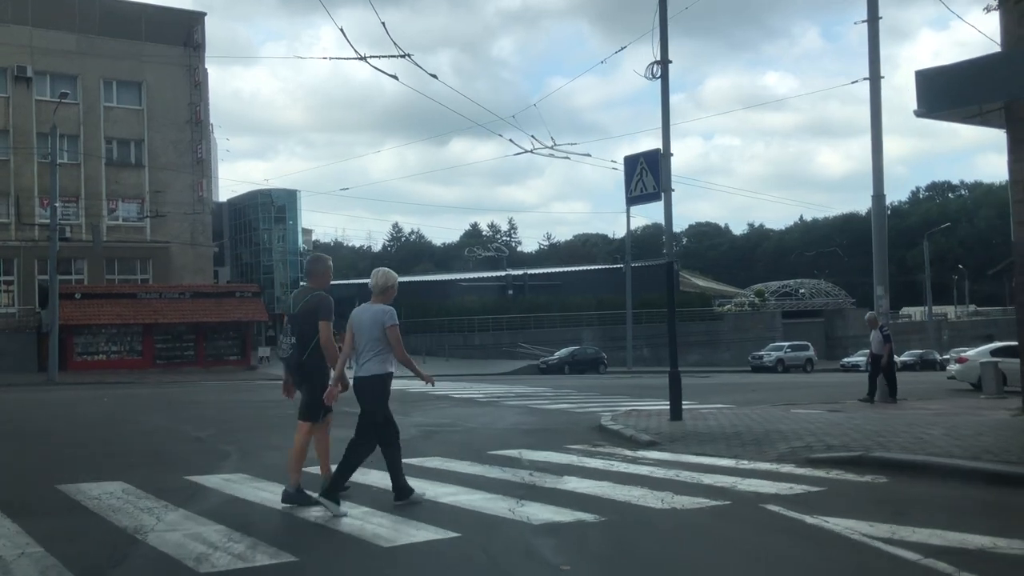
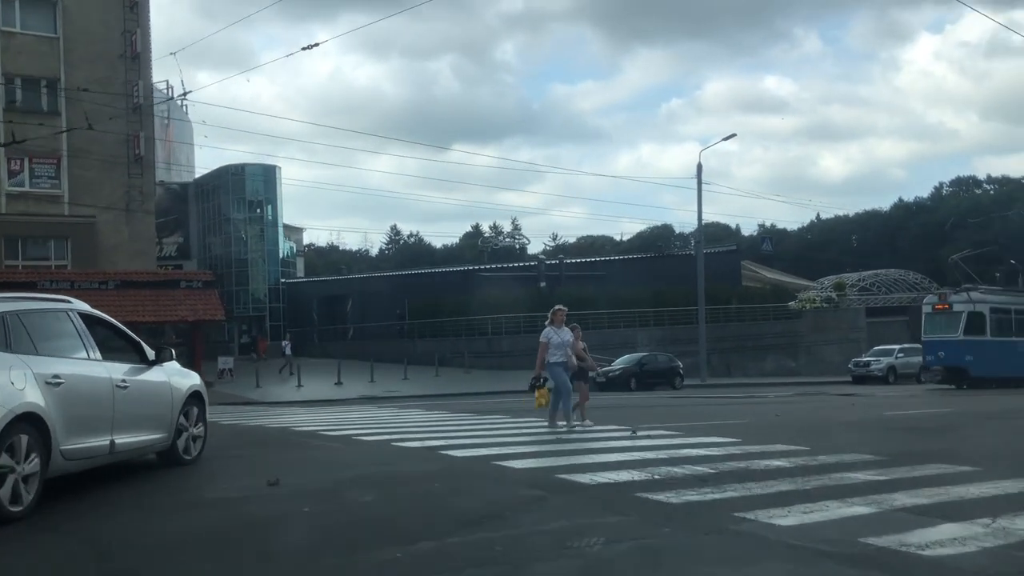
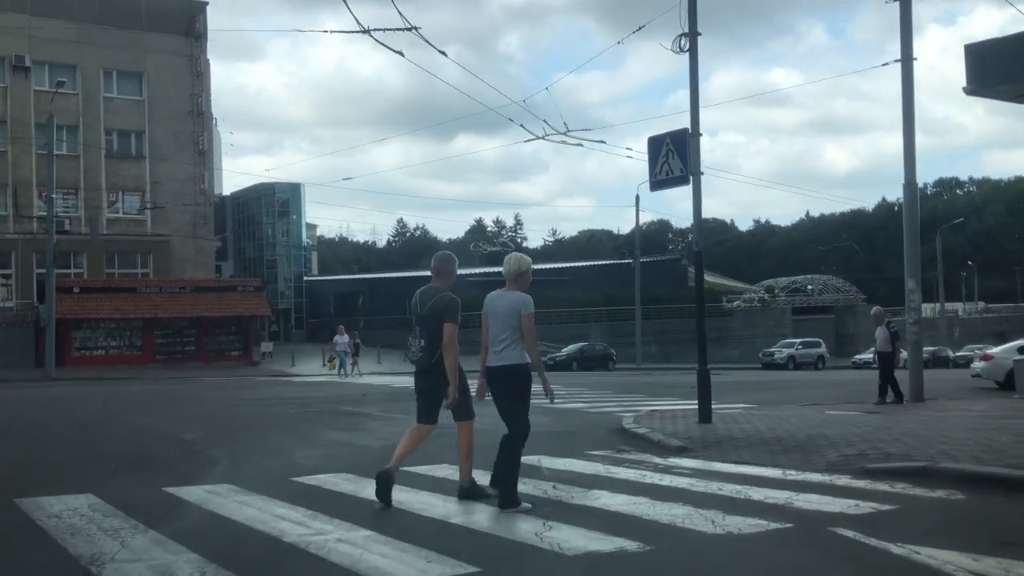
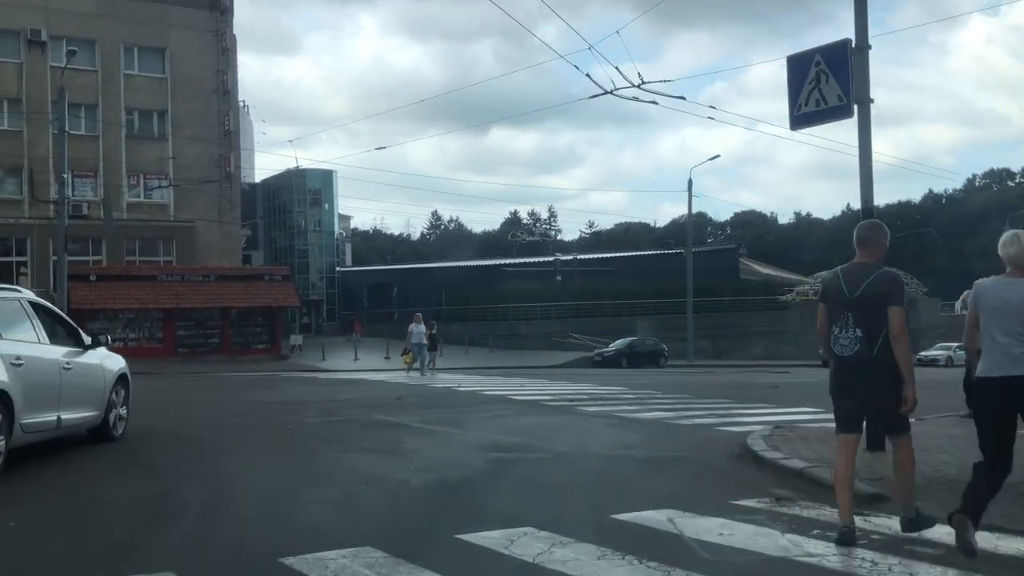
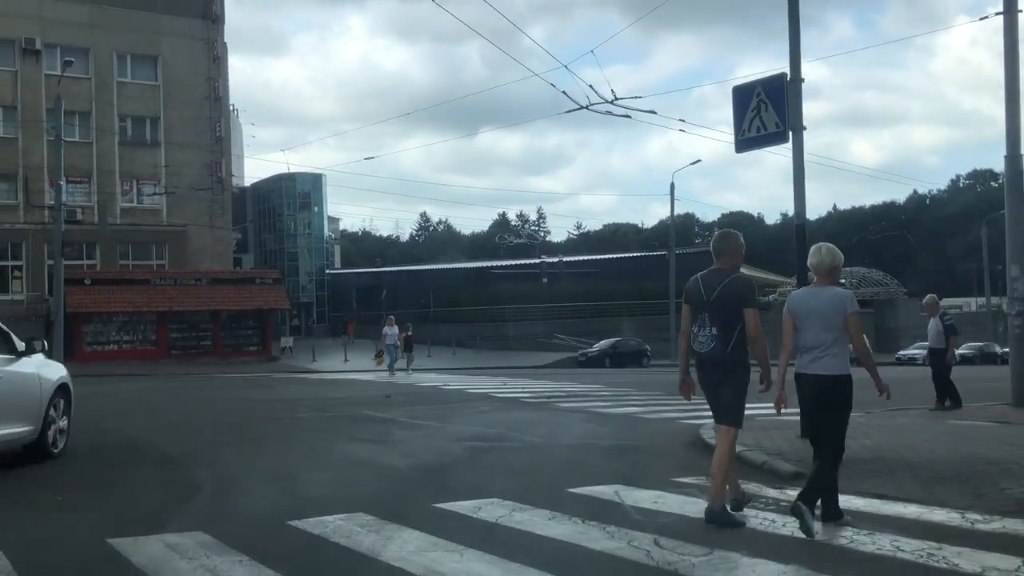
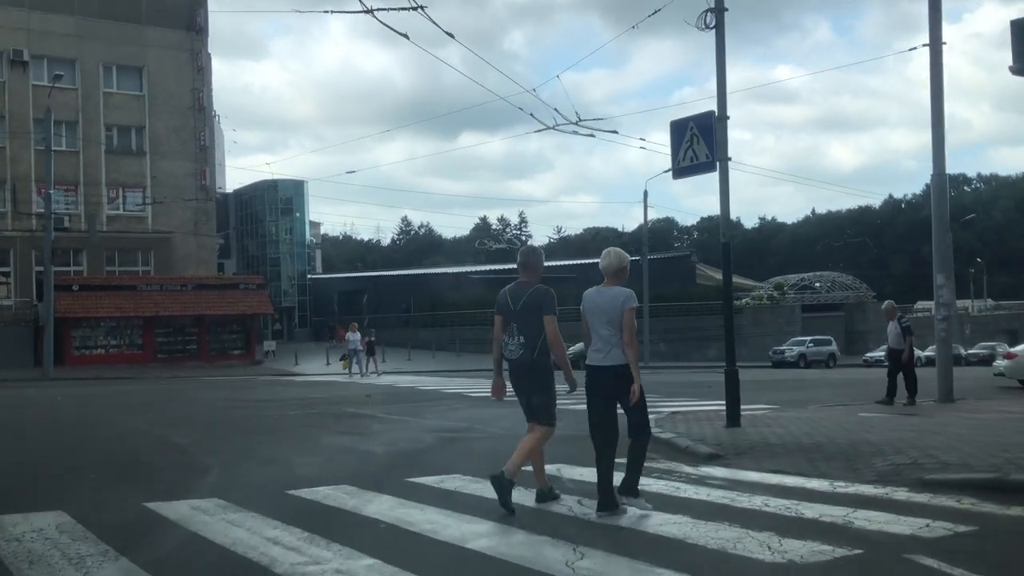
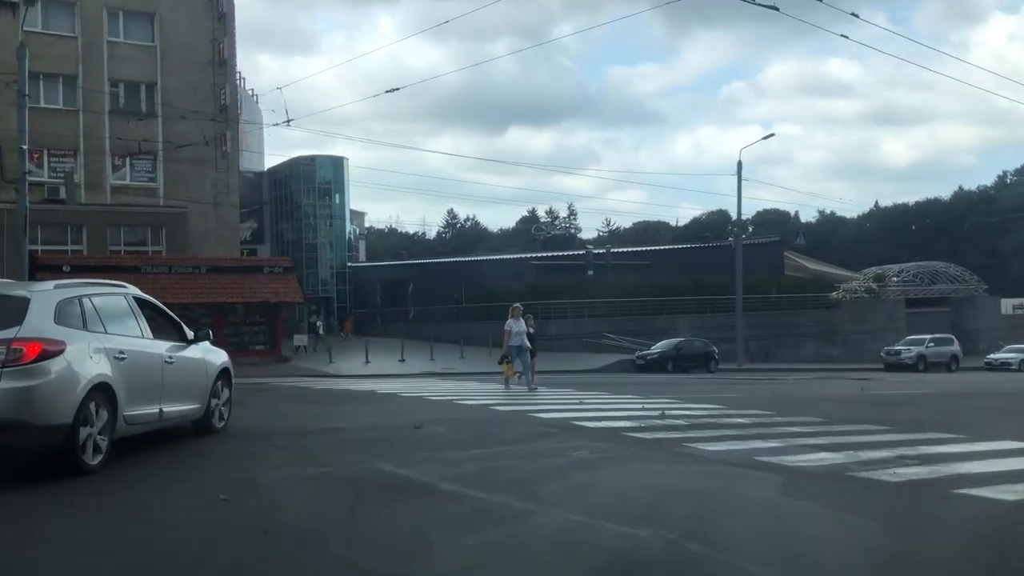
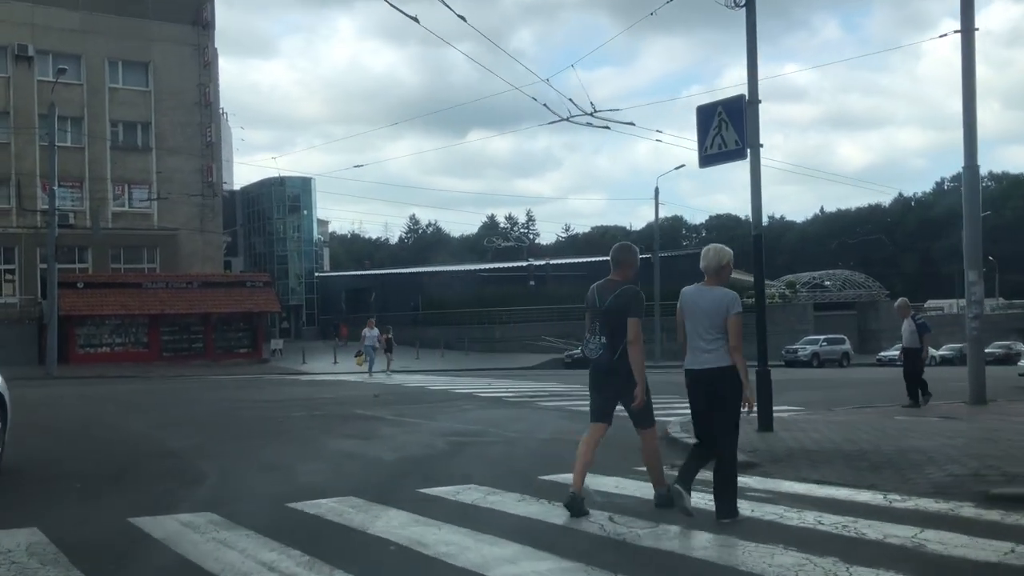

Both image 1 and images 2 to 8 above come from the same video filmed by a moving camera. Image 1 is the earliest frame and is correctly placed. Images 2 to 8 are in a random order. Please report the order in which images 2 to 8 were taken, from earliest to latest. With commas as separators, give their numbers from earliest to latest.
3, 6, 8, 5, 4, 7, 2
